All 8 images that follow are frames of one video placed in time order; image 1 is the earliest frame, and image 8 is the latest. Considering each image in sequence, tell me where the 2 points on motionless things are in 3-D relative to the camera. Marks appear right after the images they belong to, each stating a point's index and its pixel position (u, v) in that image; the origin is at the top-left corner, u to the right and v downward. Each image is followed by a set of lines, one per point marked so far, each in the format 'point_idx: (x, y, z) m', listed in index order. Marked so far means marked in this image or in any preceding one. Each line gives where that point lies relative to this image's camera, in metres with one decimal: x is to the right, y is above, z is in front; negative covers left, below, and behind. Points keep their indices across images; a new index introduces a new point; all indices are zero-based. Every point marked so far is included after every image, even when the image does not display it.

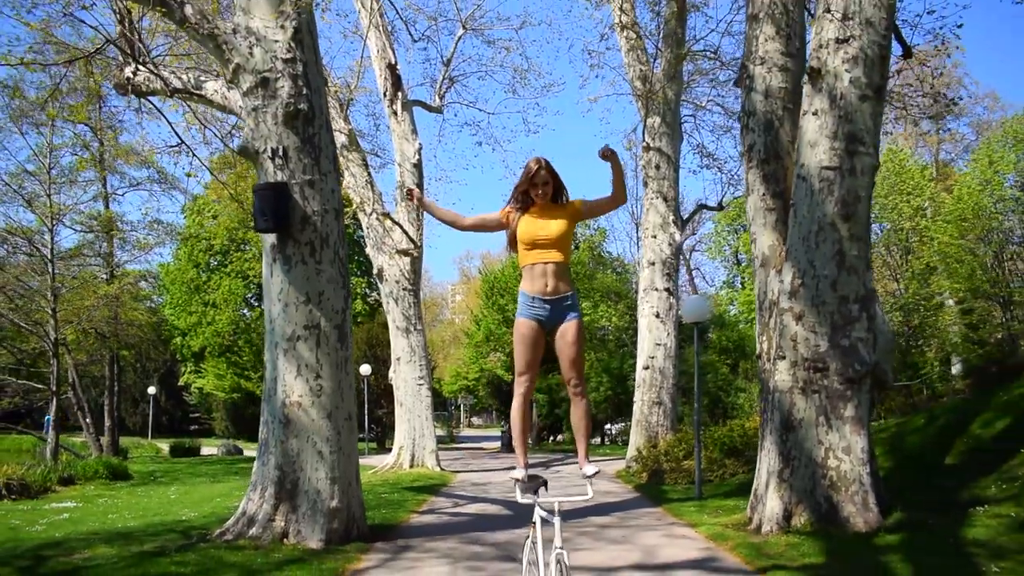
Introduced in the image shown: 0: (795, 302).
0: (+2.9, -0.1, +9.3) m
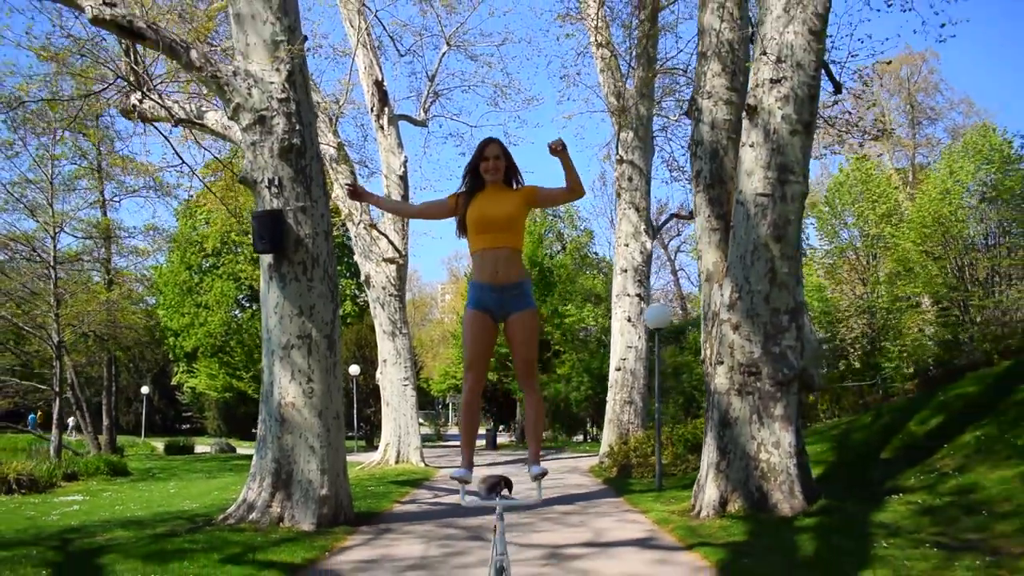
0: (+2.6, -0.3, +10.5) m
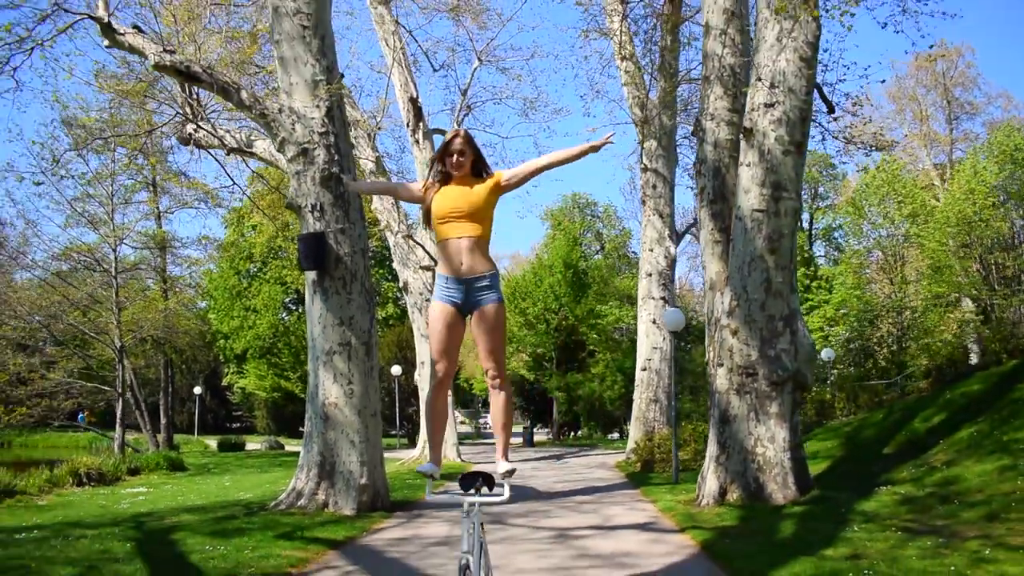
0: (+2.8, -0.4, +11.5) m
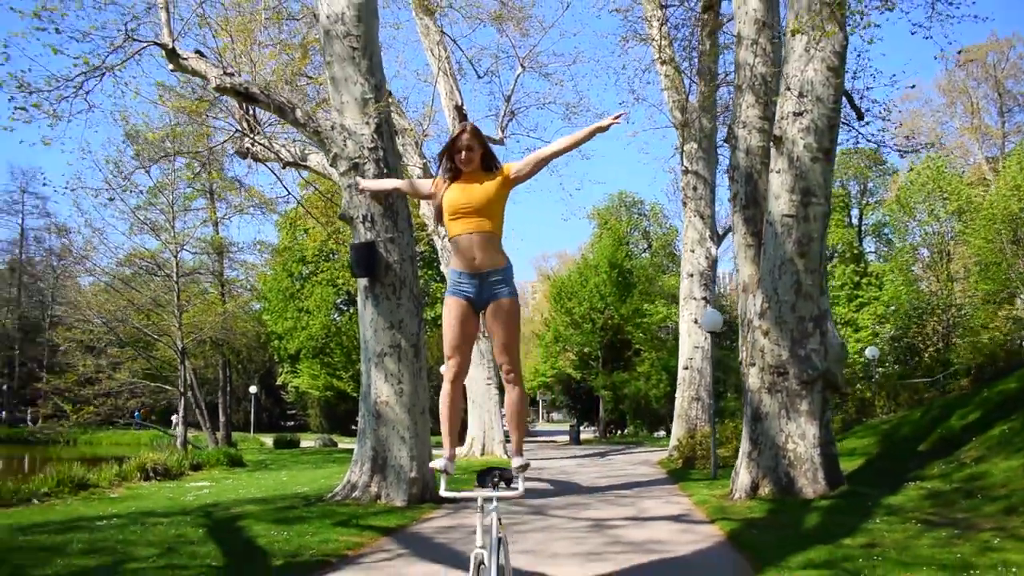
0: (+3.3, -0.4, +12.0) m
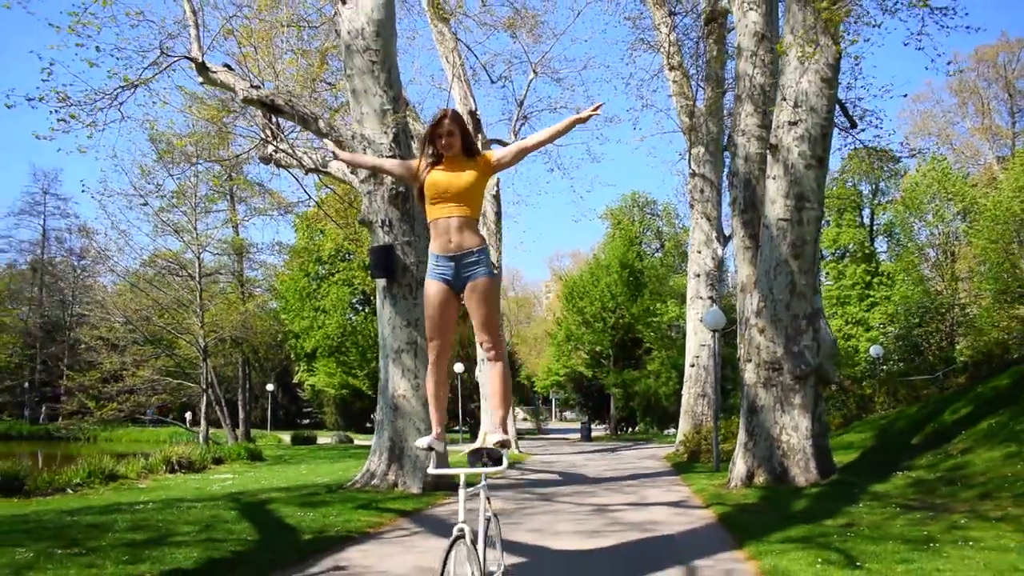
0: (+3.5, -0.4, +12.7) m
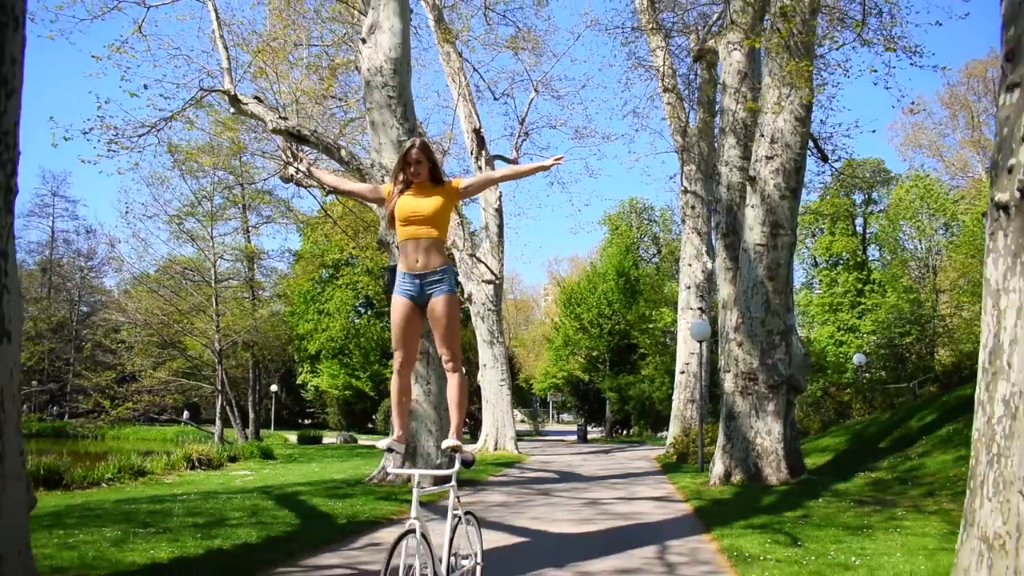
0: (+3.5, -0.7, +14.1) m
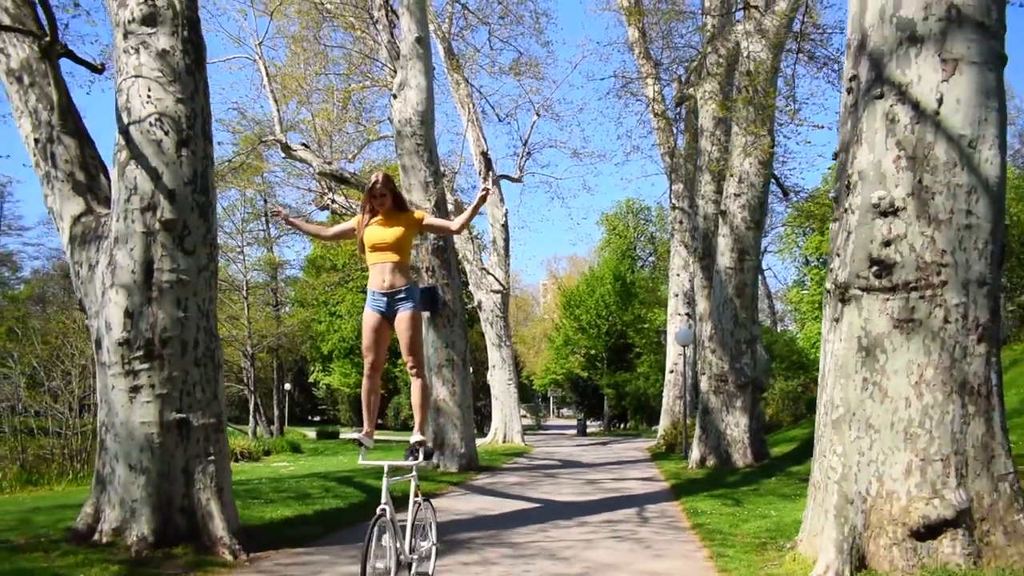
0: (+3.7, -1.0, +16.9) m
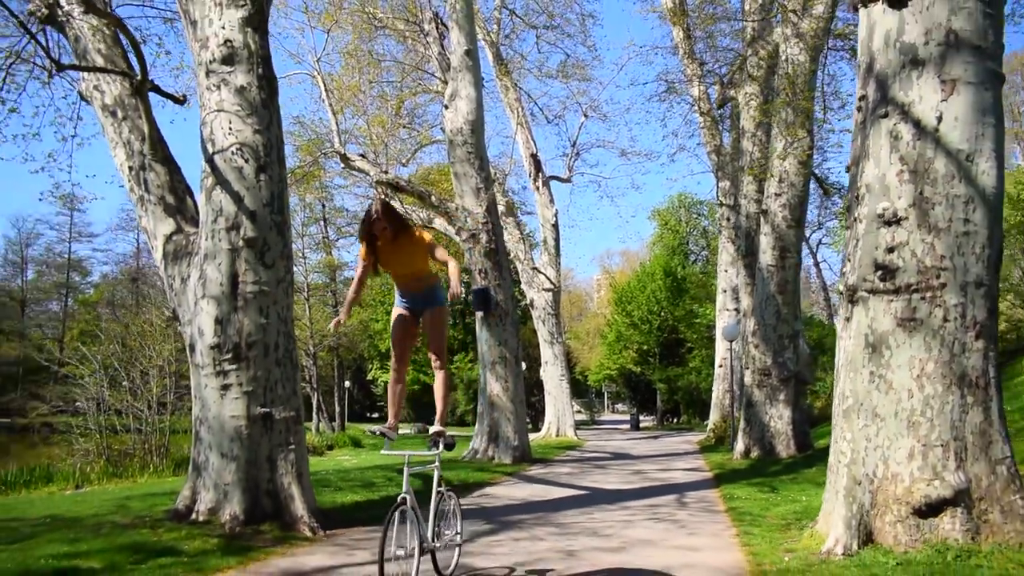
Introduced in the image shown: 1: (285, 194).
0: (+4.7, -1.0, +17.4) m
1: (-2.2, +0.9, +8.8) m
